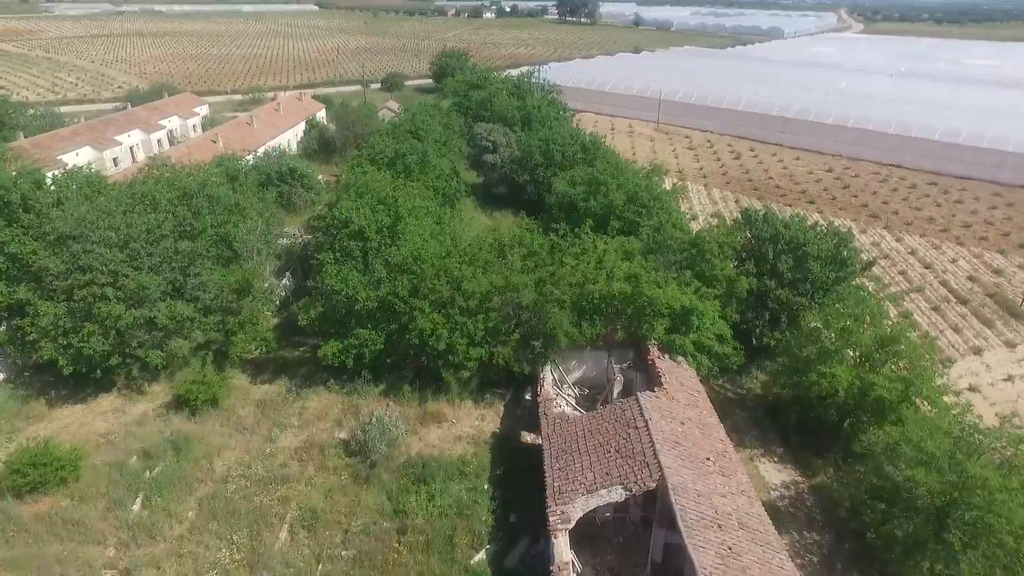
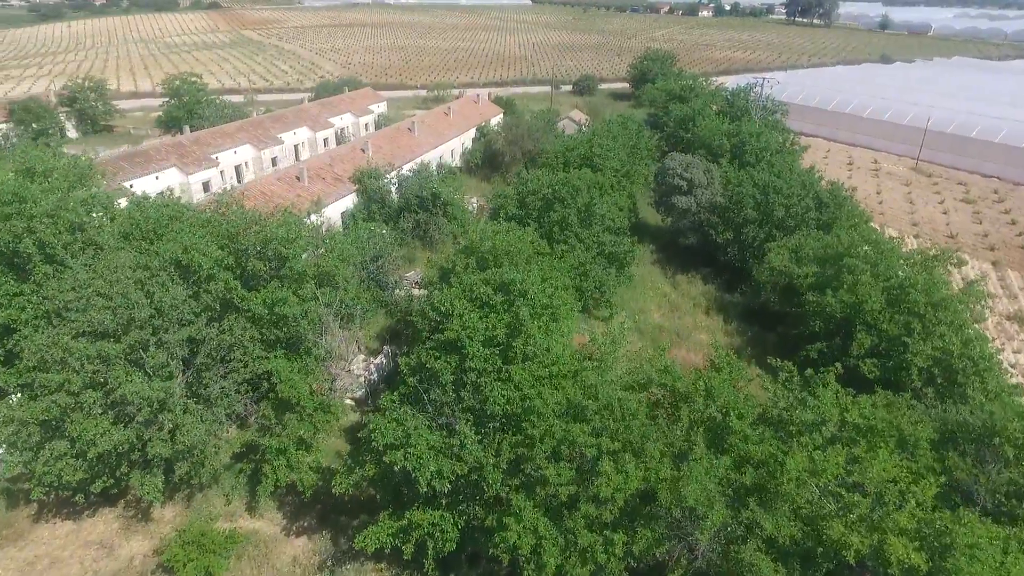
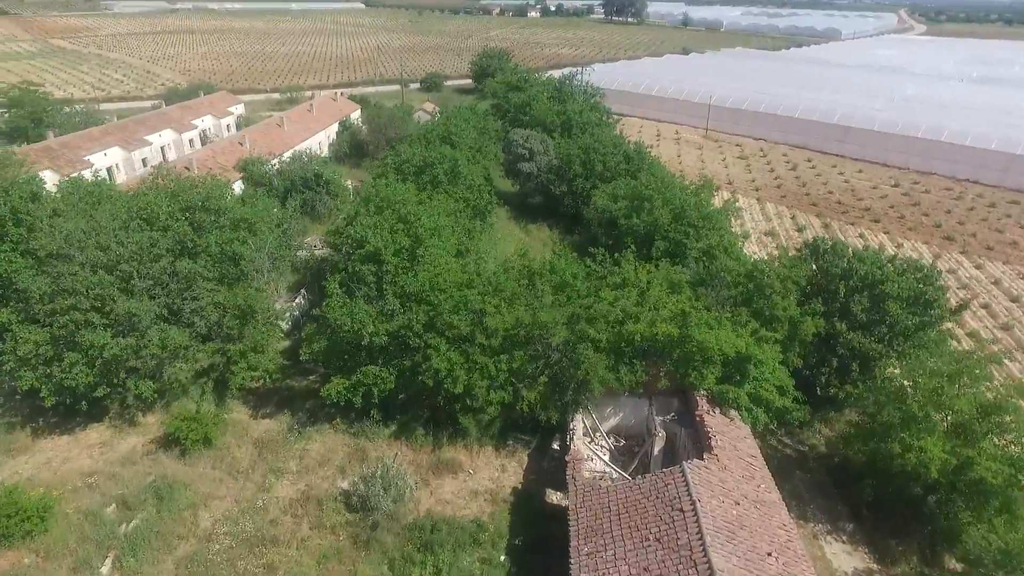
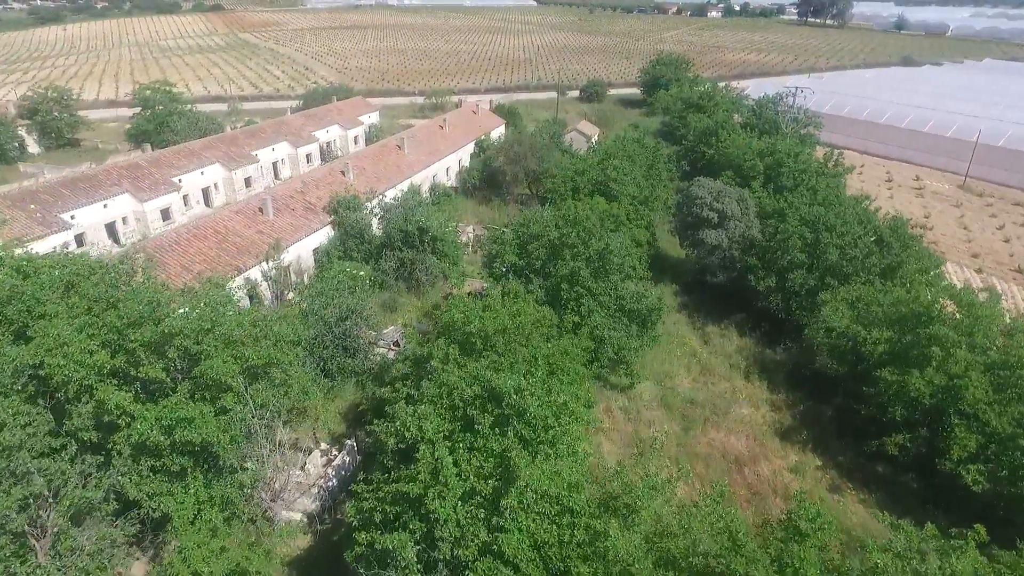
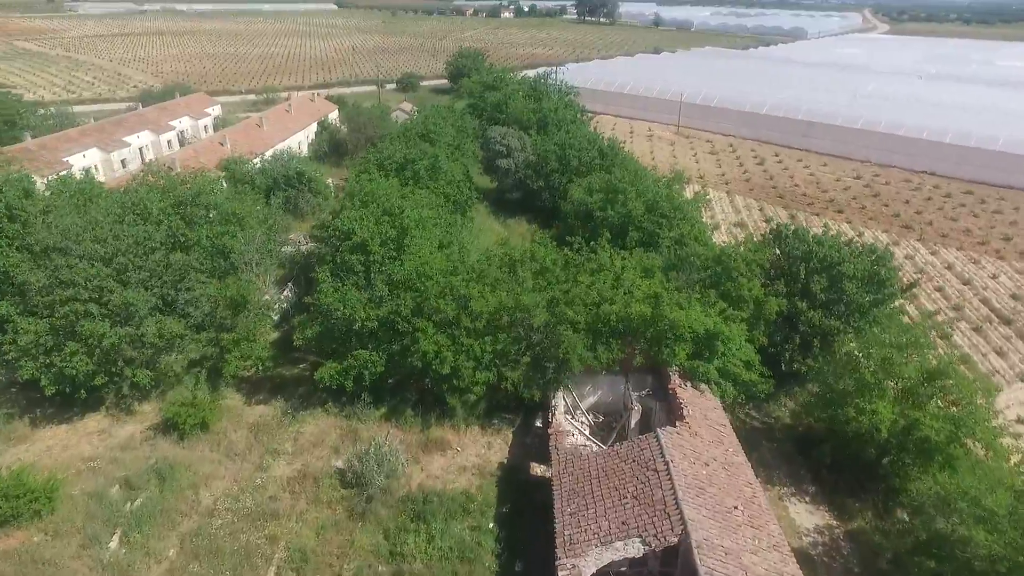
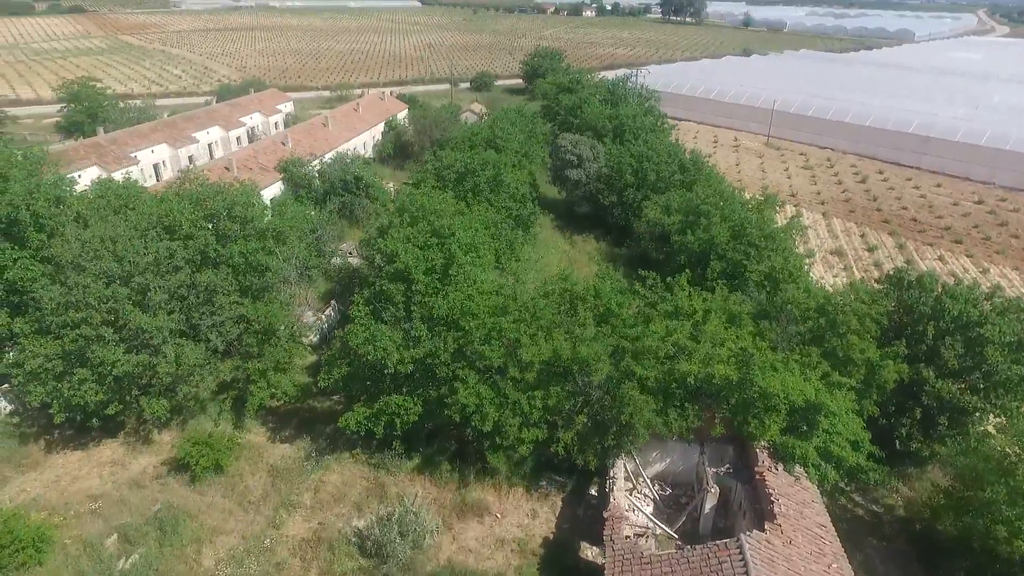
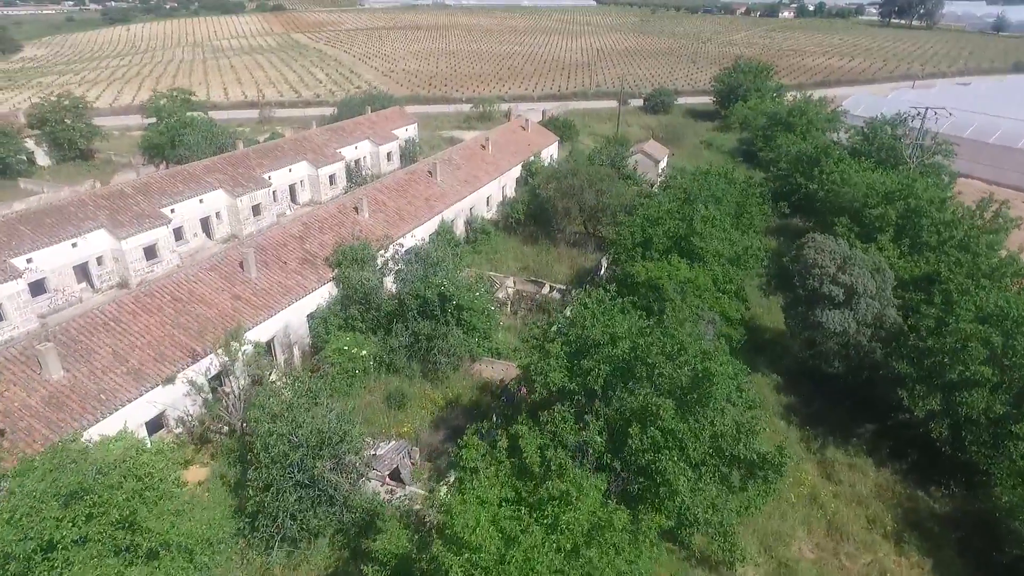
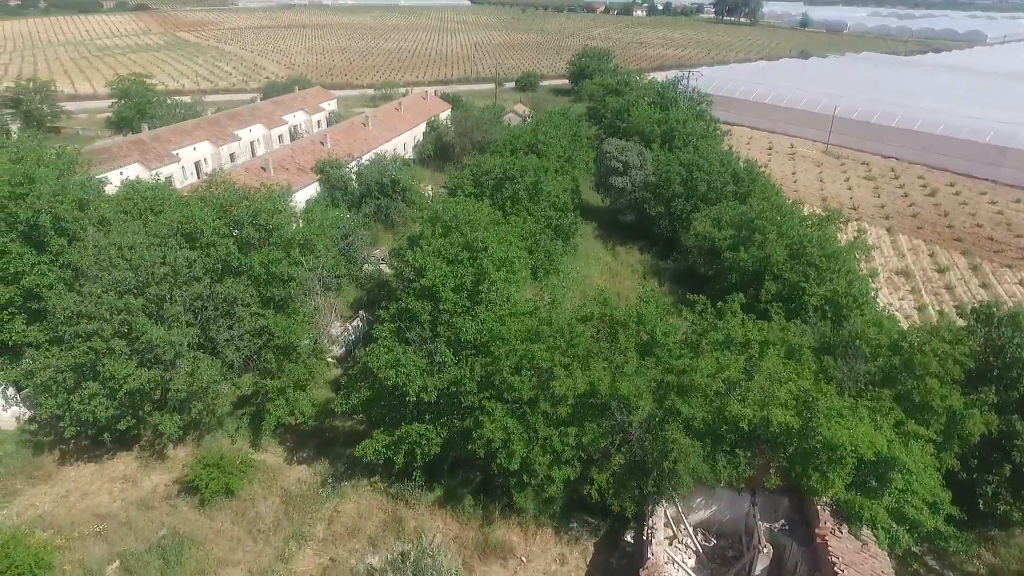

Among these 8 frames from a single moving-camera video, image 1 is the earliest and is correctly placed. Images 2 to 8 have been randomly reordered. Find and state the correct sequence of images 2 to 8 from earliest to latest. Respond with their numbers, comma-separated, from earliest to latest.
5, 3, 6, 8, 2, 4, 7
